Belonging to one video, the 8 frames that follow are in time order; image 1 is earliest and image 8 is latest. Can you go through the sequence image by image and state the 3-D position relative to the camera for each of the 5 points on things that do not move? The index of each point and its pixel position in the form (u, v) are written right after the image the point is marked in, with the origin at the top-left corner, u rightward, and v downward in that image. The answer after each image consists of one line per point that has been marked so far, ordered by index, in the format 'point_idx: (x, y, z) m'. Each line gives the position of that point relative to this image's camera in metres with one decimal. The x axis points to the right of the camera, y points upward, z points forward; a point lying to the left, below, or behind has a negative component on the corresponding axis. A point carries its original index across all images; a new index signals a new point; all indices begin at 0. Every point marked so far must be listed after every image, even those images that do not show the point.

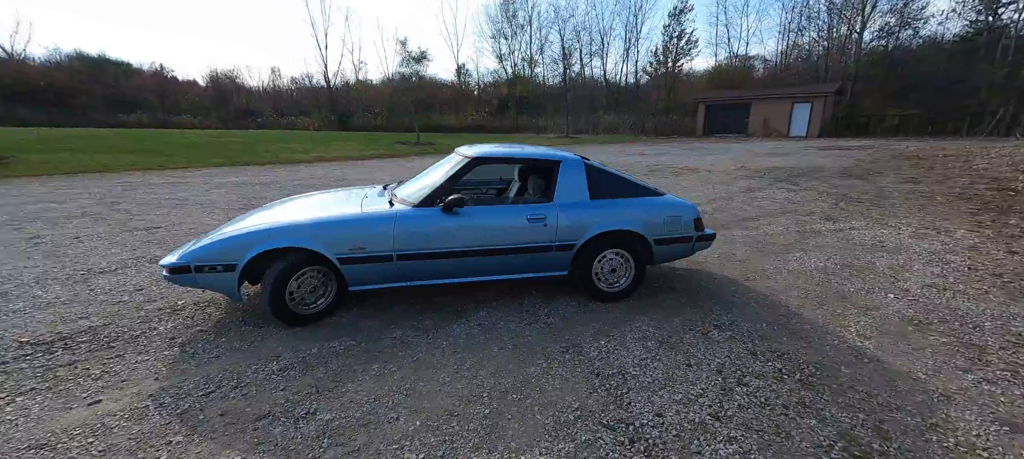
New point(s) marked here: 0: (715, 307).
0: (+1.7, -0.7, +3.6) m
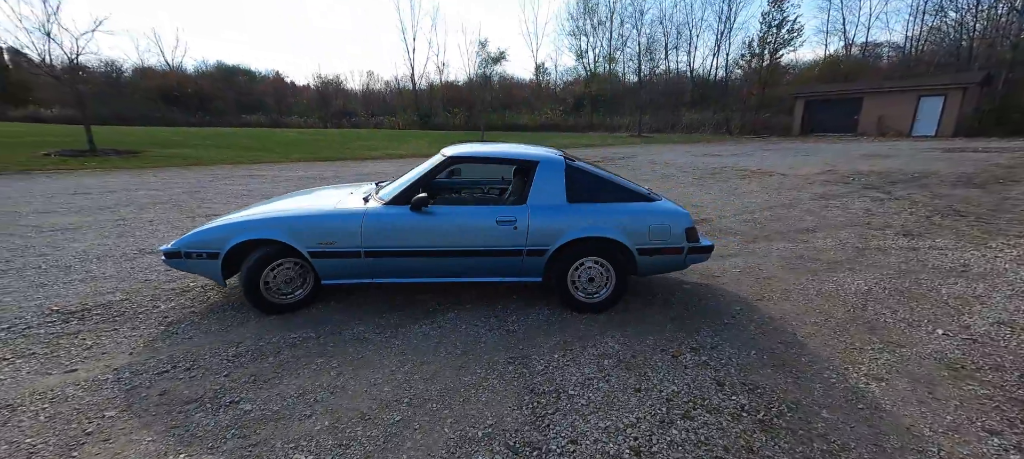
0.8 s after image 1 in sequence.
0: (+1.4, -0.7, +3.3) m
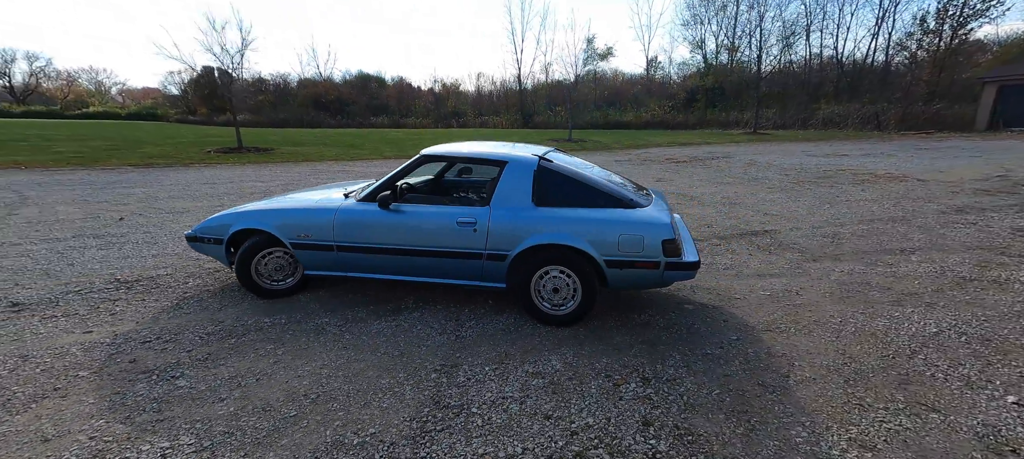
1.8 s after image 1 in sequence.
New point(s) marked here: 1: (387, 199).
0: (+1.1, -0.8, +2.8) m
1: (-1.0, +0.3, +3.4) m
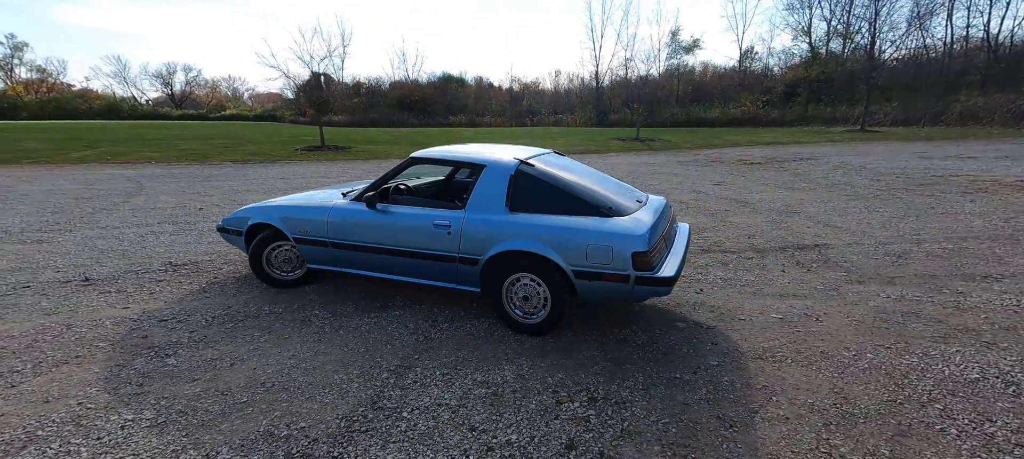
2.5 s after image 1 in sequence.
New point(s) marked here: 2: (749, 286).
0: (+0.8, -0.9, +2.7) m
1: (-1.1, +0.3, +3.5) m
2: (+2.2, -0.5, +4.1) m
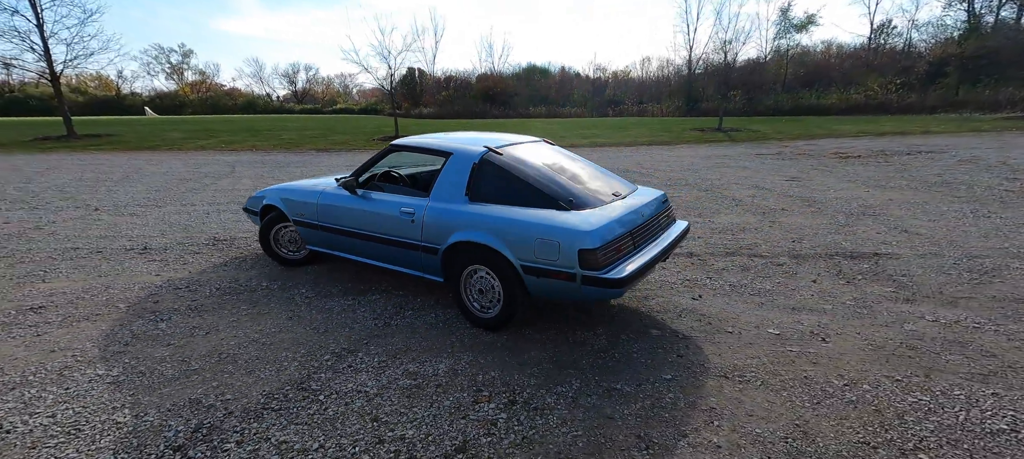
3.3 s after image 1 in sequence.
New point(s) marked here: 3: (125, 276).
0: (+0.3, -0.9, +2.5) m
1: (-1.3, +0.4, +3.6) m
2: (+2.1, -0.6, +3.6) m
3: (-3.8, -0.5, +4.3) m
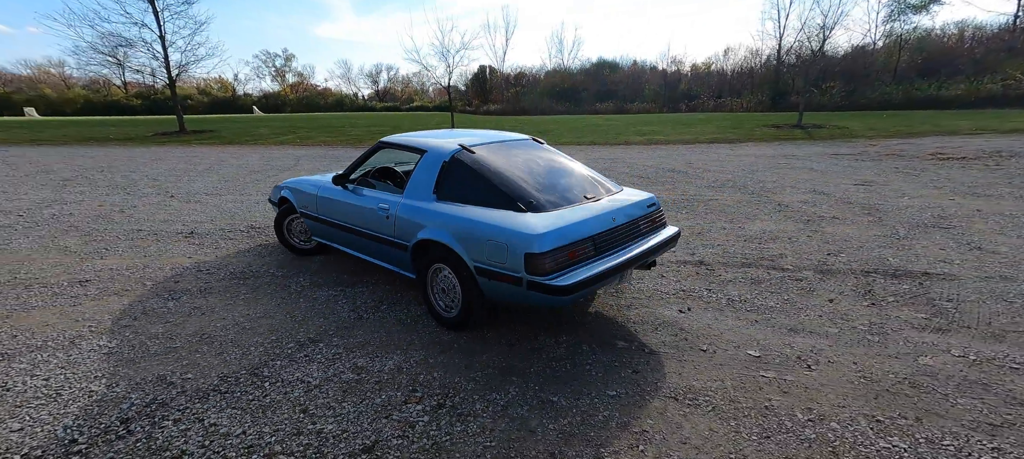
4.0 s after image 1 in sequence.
0: (0.0, -0.9, +2.4) m
1: (-1.5, +0.4, +3.8) m
2: (+1.9, -0.6, +3.3) m
3: (-3.9, -0.3, +4.8) m
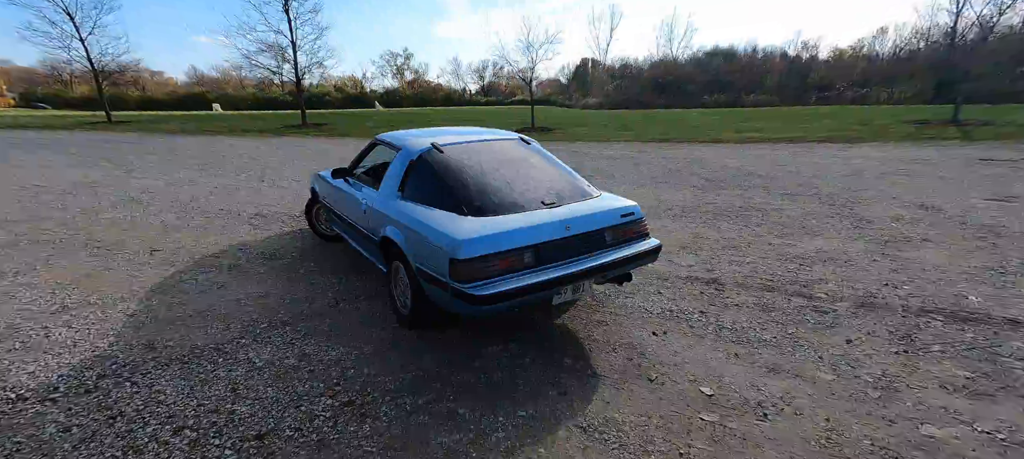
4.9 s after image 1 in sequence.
0: (-0.5, -0.9, +2.4) m
1: (-1.5, +0.5, +4.0) m
2: (+1.5, -0.8, +2.9) m
3: (-3.7, -0.1, +5.6) m
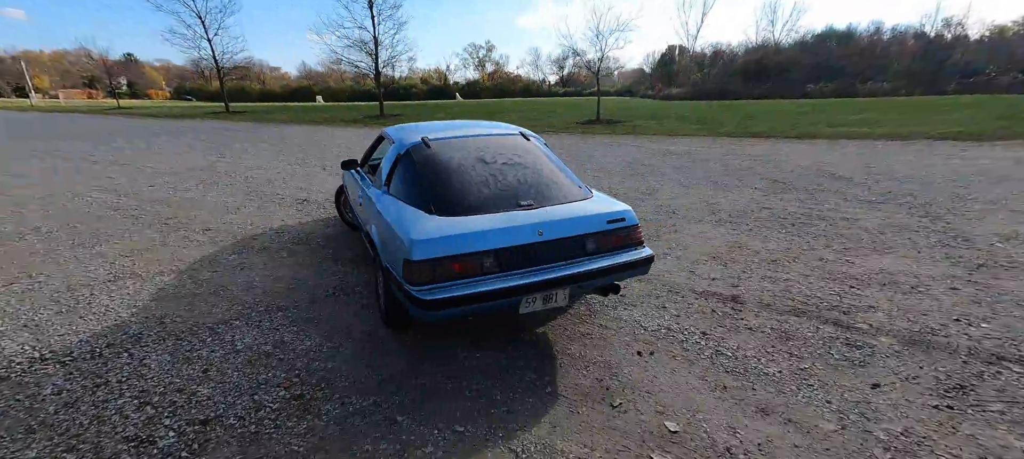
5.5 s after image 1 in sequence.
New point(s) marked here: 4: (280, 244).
0: (-0.8, -0.9, +2.4) m
1: (-1.5, +0.6, +4.1) m
2: (+1.3, -0.9, +2.5) m
3: (-3.4, +0.1, +6.0) m
4: (-2.7, -0.2, +4.9) m
